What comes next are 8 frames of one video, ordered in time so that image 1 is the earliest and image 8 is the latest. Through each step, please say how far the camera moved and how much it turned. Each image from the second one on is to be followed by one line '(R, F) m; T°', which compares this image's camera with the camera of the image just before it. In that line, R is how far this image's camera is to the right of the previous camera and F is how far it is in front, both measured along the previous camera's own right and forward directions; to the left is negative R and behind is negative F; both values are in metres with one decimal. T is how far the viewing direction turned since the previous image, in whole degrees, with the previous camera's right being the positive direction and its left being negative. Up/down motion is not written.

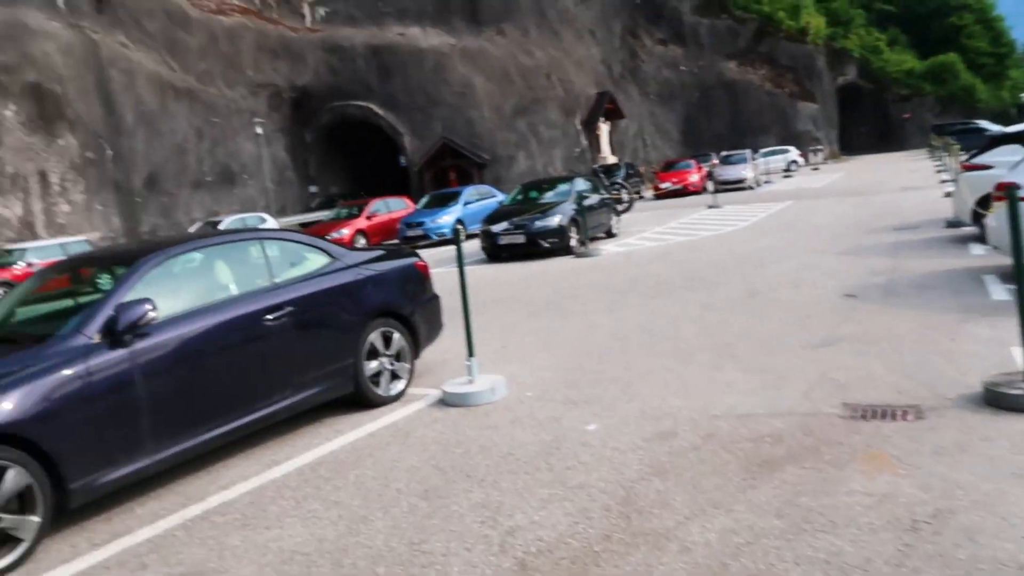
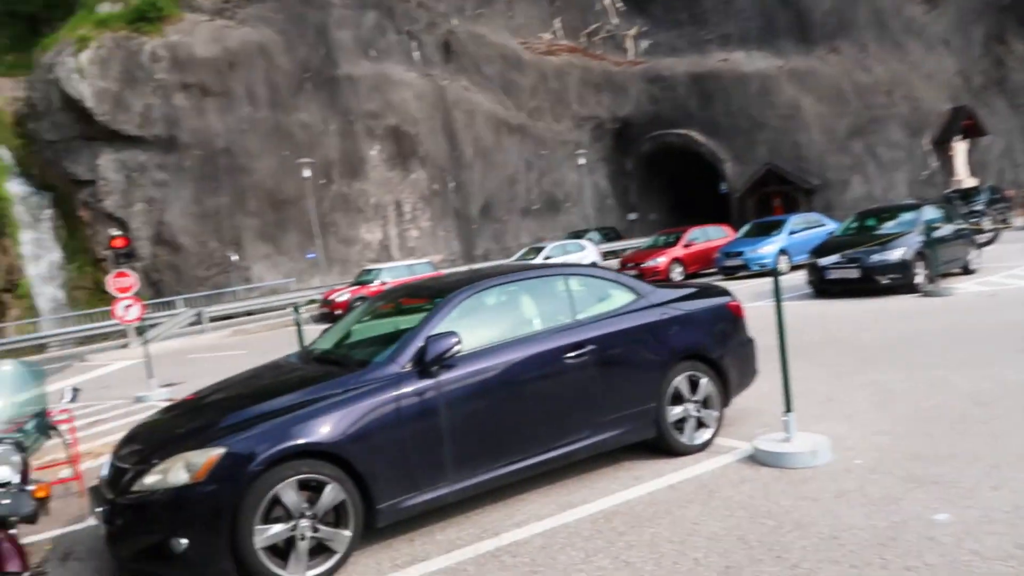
(0.0, +0.3) m; -23°
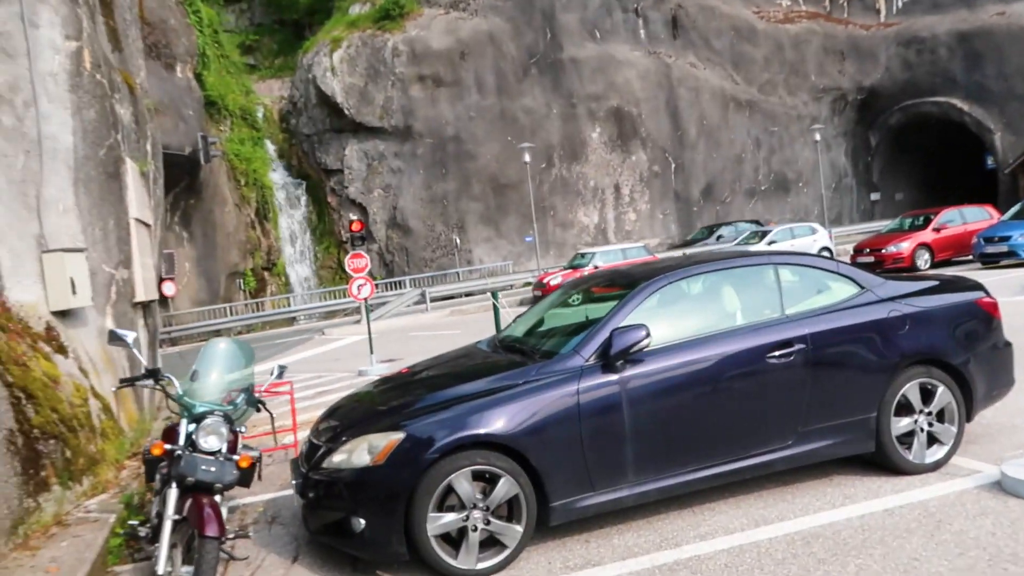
(+0.2, +0.2) m; -16°
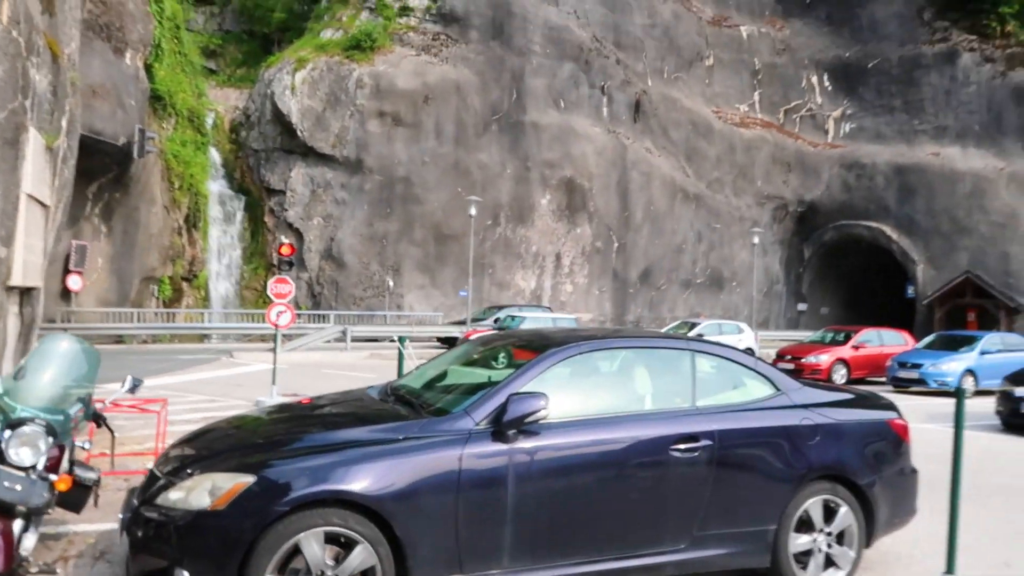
(+0.1, +0.3) m; +4°
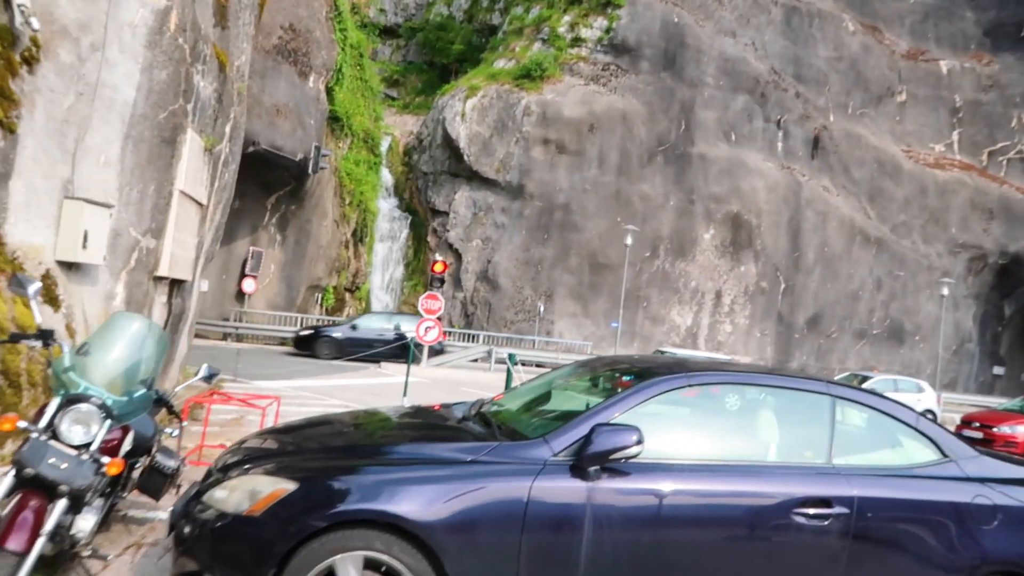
(+0.2, +0.5) m; -12°
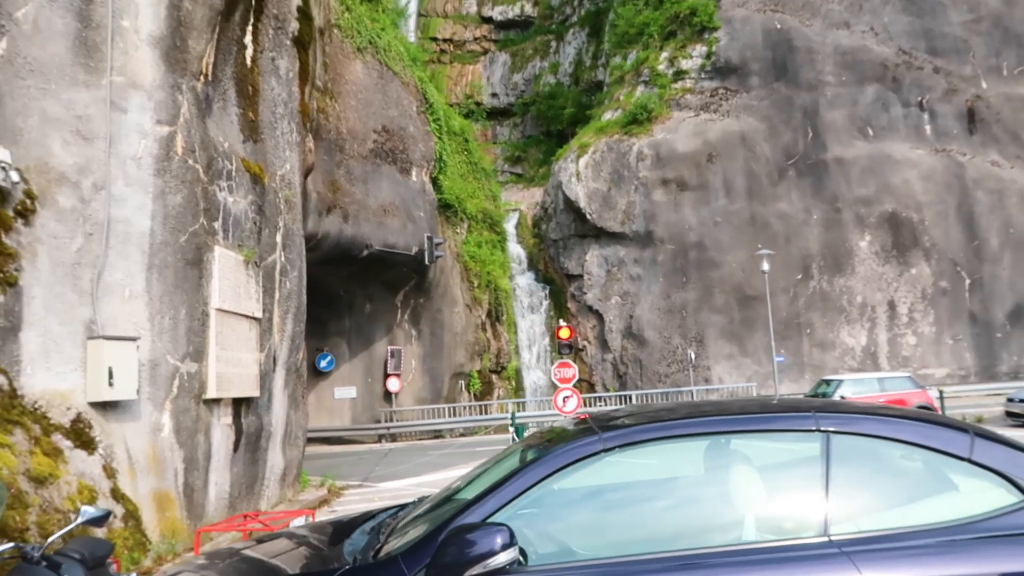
(+1.0, +0.8) m; -12°
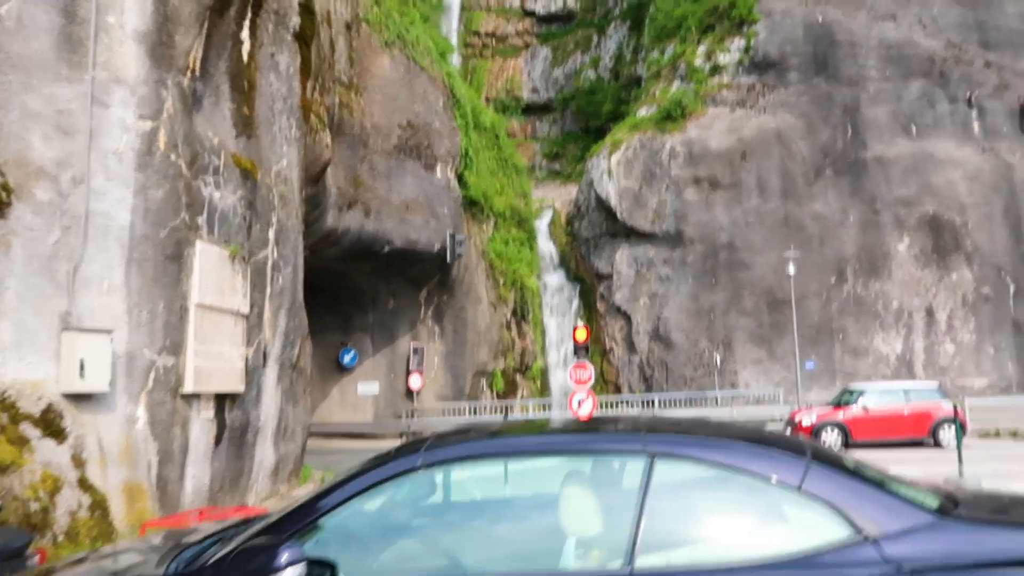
(+0.6, +0.1) m; -3°
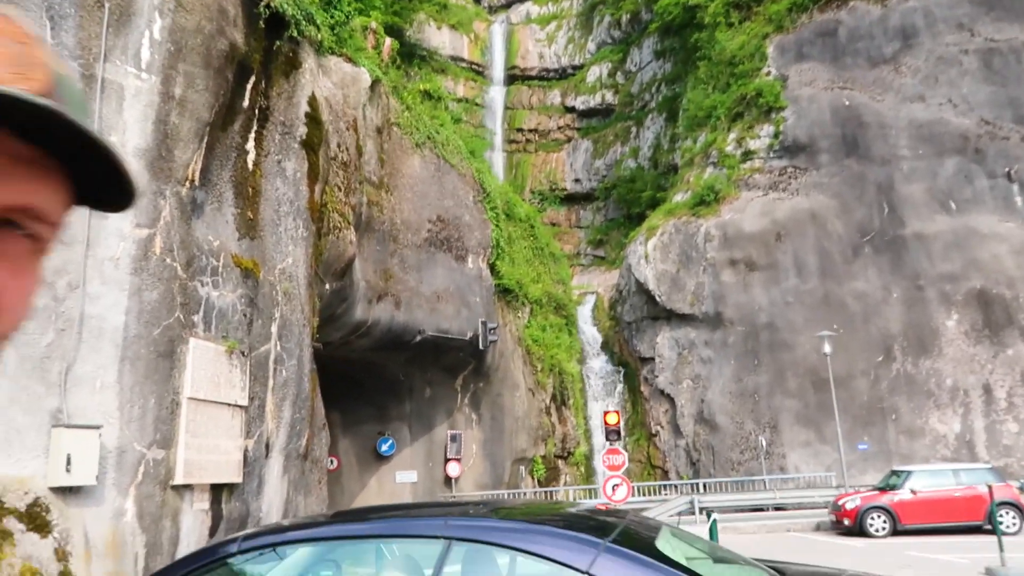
(+0.8, -0.1) m; -5°
